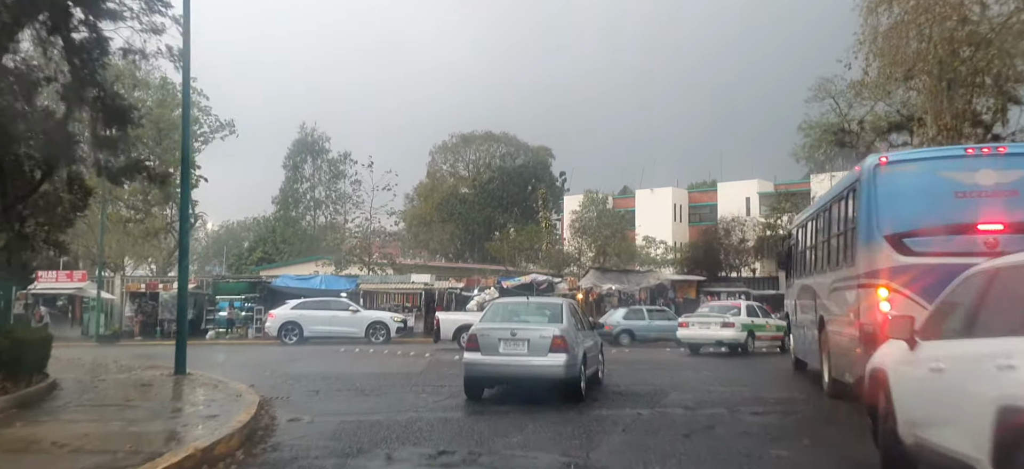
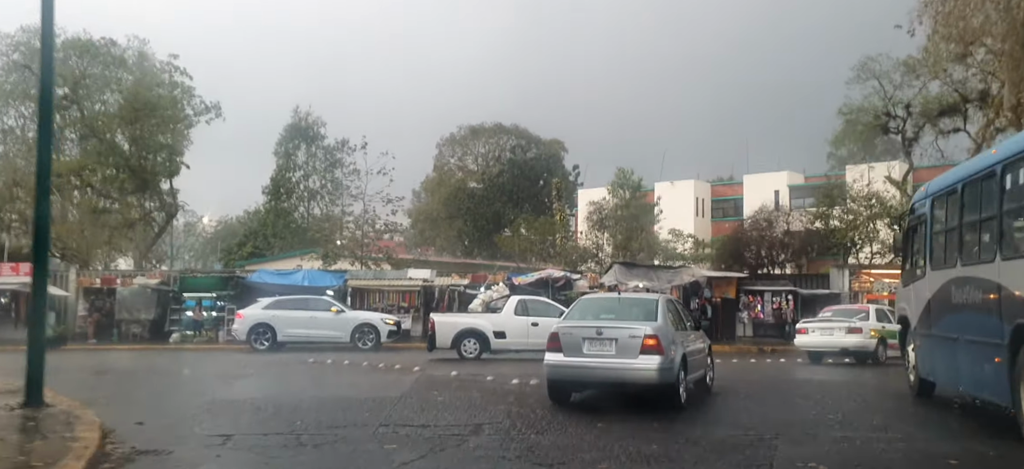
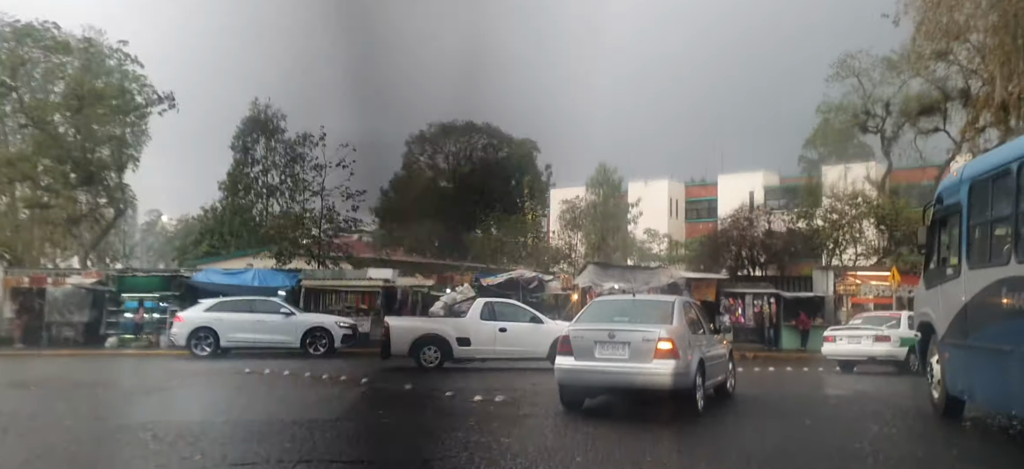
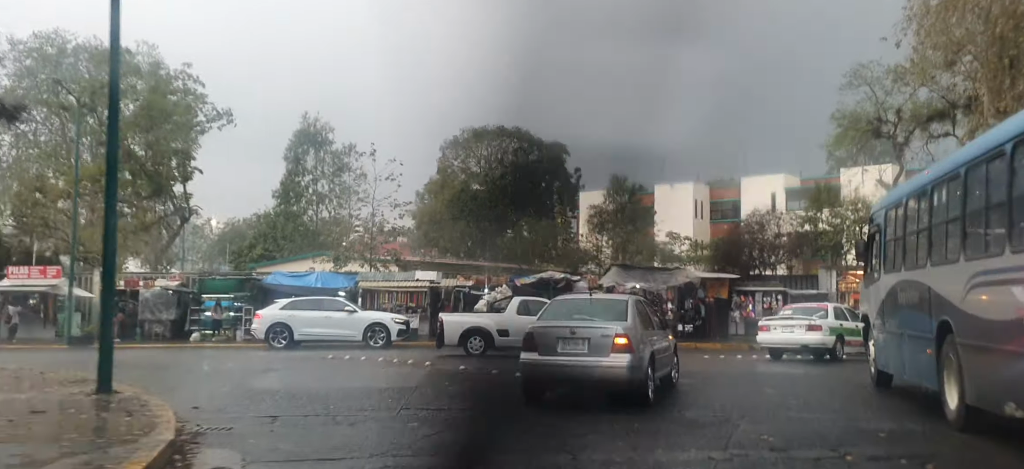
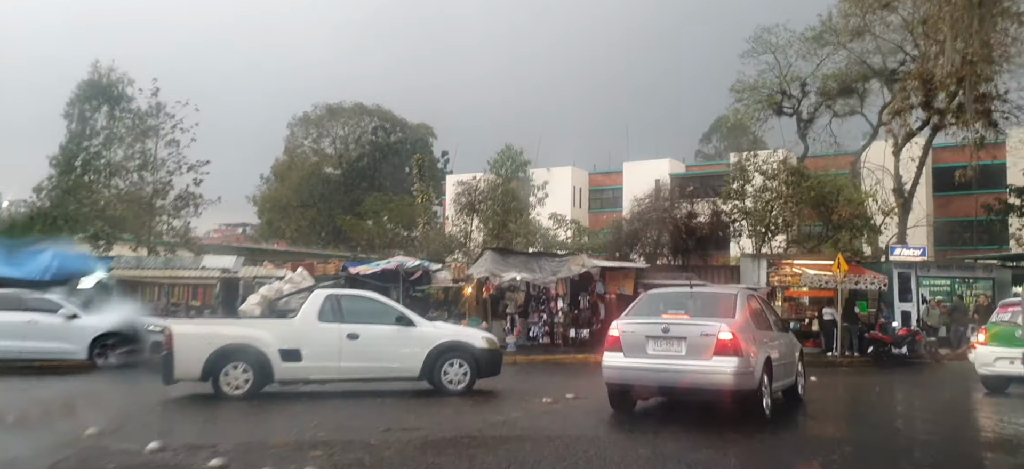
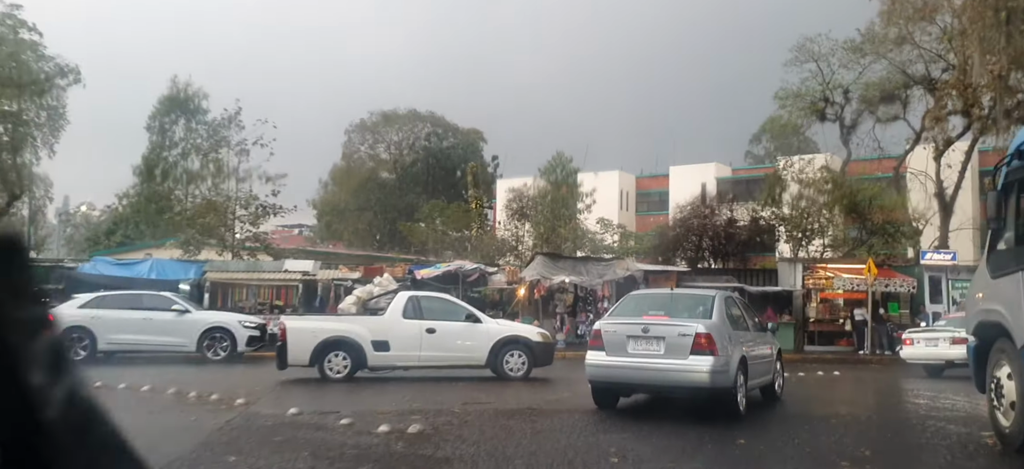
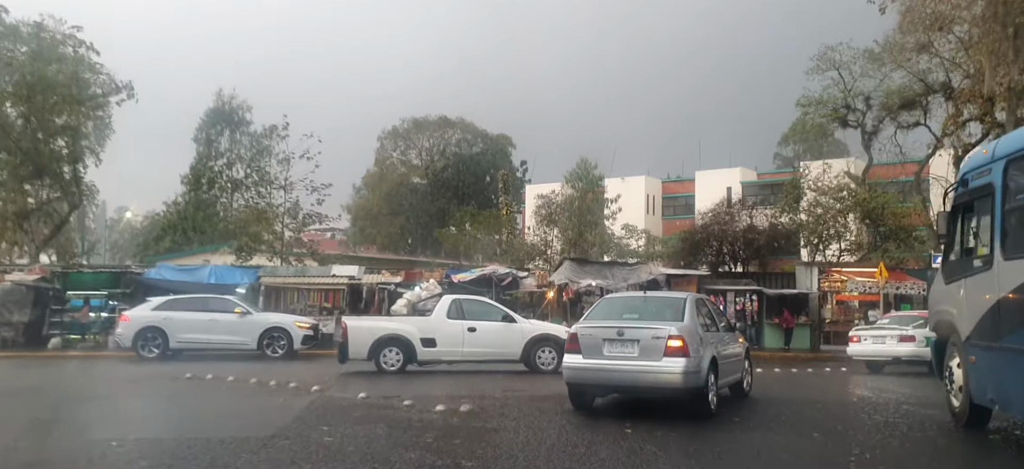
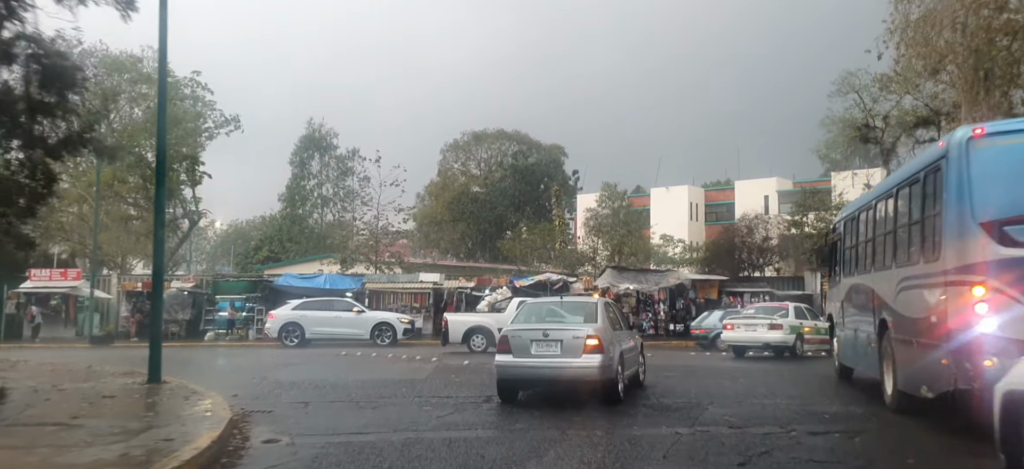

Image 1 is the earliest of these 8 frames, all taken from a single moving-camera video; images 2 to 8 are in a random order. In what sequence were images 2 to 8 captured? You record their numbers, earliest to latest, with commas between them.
8, 4, 2, 3, 7, 6, 5
